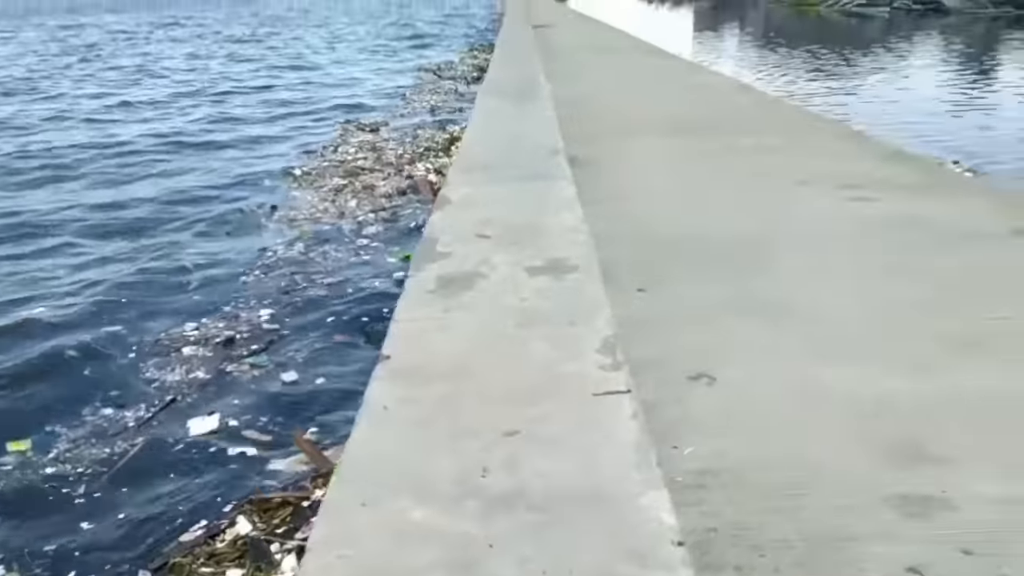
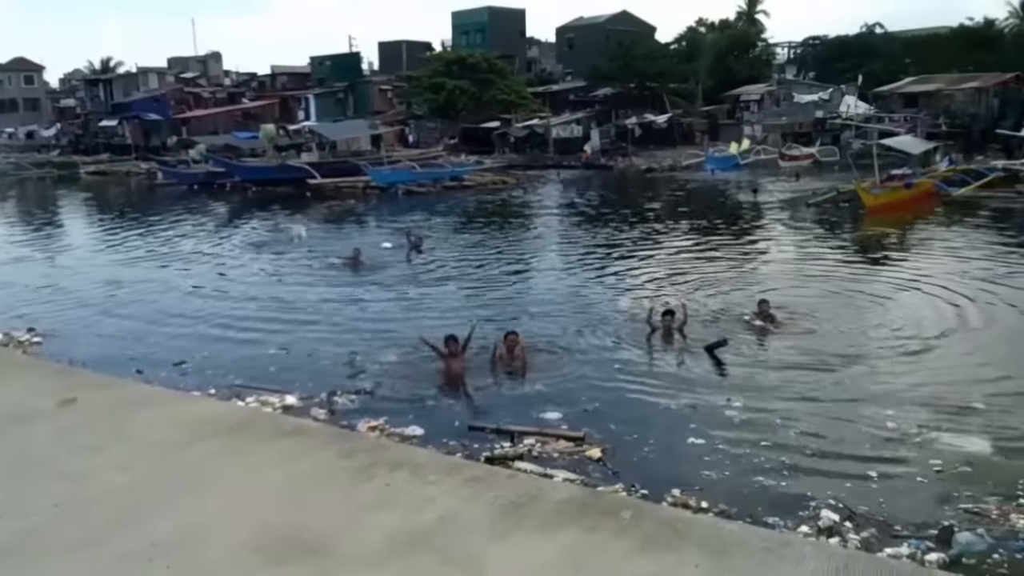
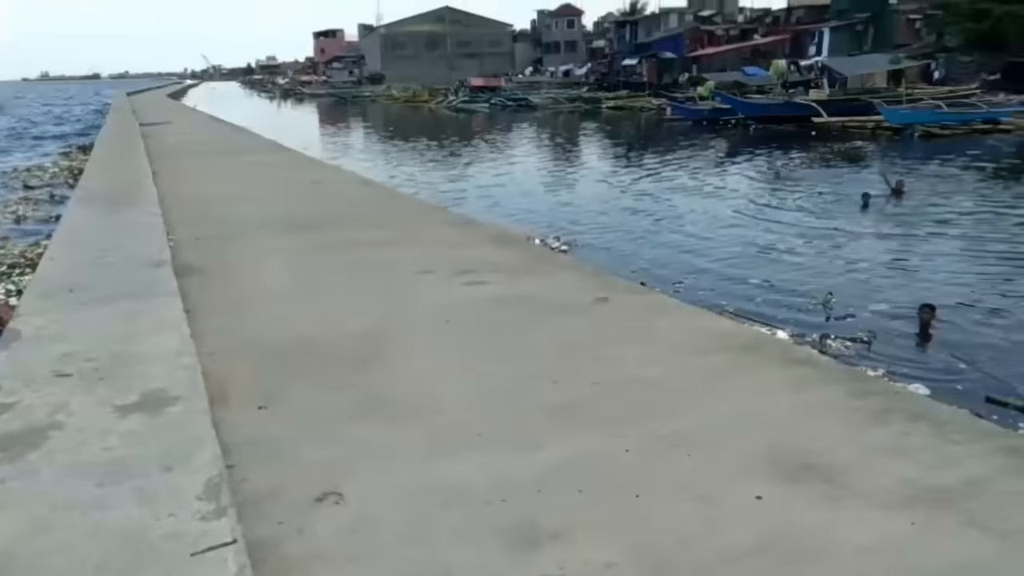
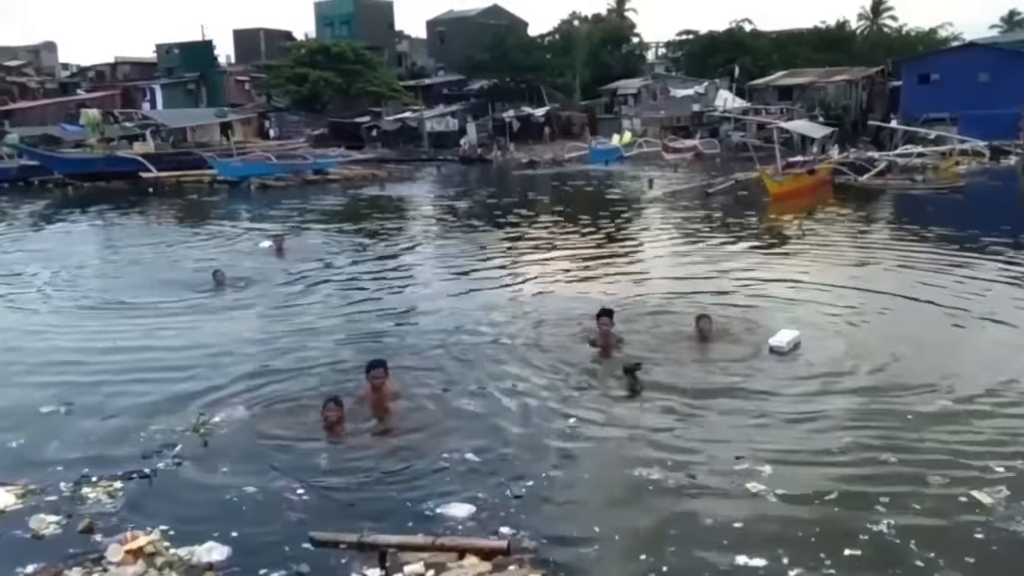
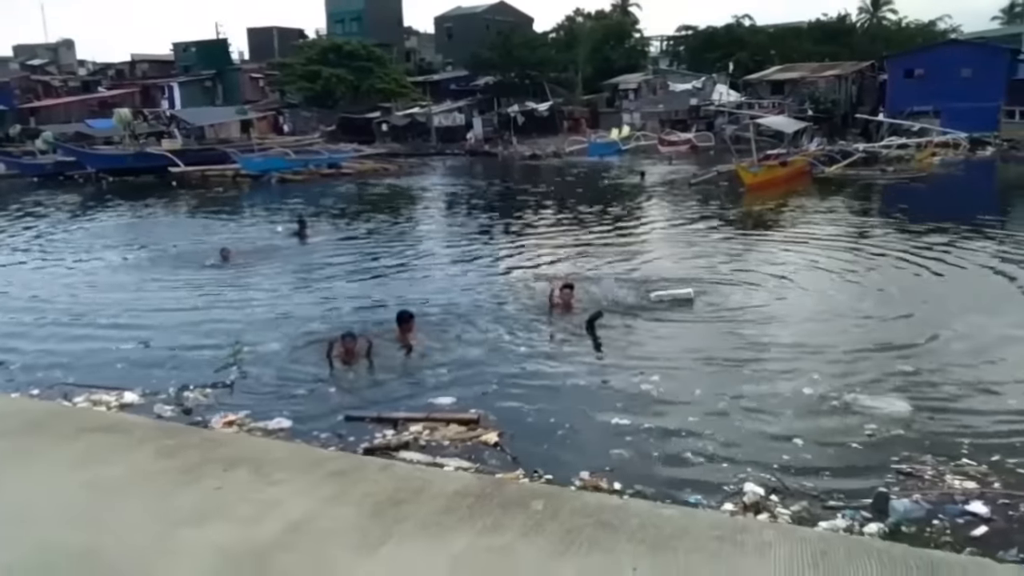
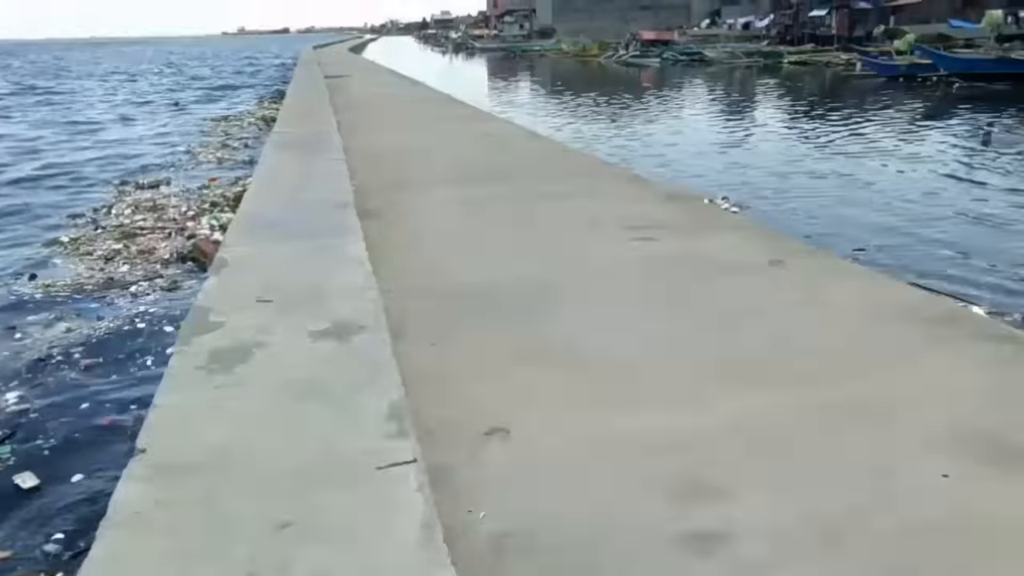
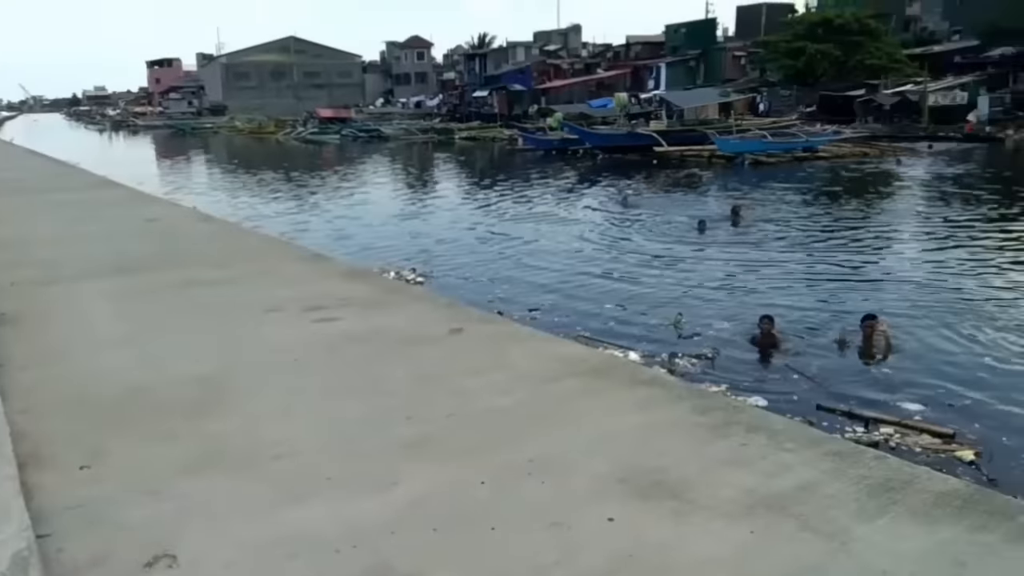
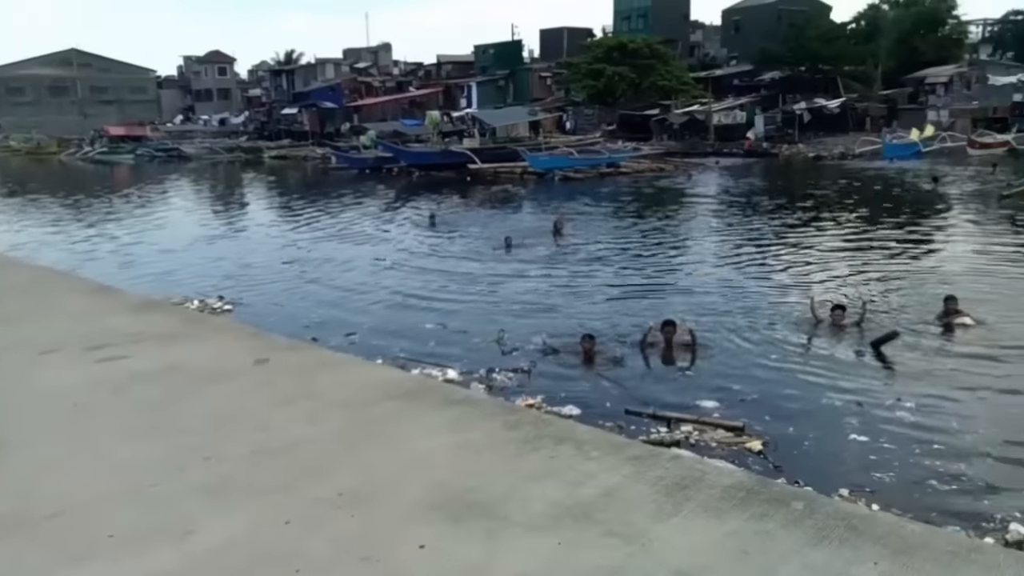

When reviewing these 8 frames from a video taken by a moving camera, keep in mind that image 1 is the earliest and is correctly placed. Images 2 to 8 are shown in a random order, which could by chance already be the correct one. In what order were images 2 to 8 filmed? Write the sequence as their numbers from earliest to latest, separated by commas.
6, 3, 7, 8, 2, 5, 4
